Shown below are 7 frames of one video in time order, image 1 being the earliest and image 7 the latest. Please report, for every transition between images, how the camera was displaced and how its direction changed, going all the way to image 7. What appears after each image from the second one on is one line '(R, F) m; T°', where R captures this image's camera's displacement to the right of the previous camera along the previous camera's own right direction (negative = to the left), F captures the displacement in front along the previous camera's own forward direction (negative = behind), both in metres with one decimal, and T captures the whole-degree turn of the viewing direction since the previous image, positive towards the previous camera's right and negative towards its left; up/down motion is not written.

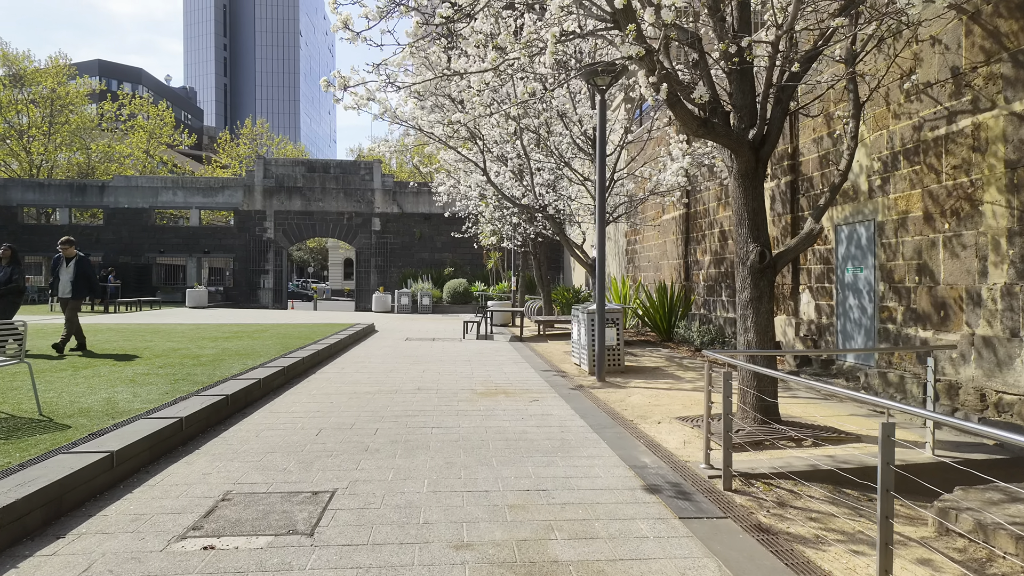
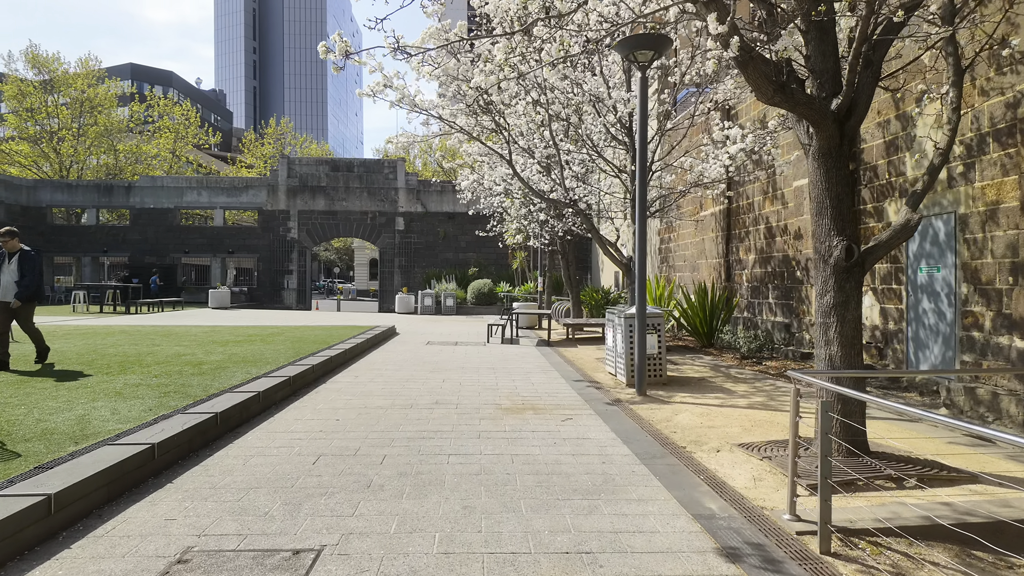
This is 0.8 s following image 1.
(0.0, +0.8) m; -2°
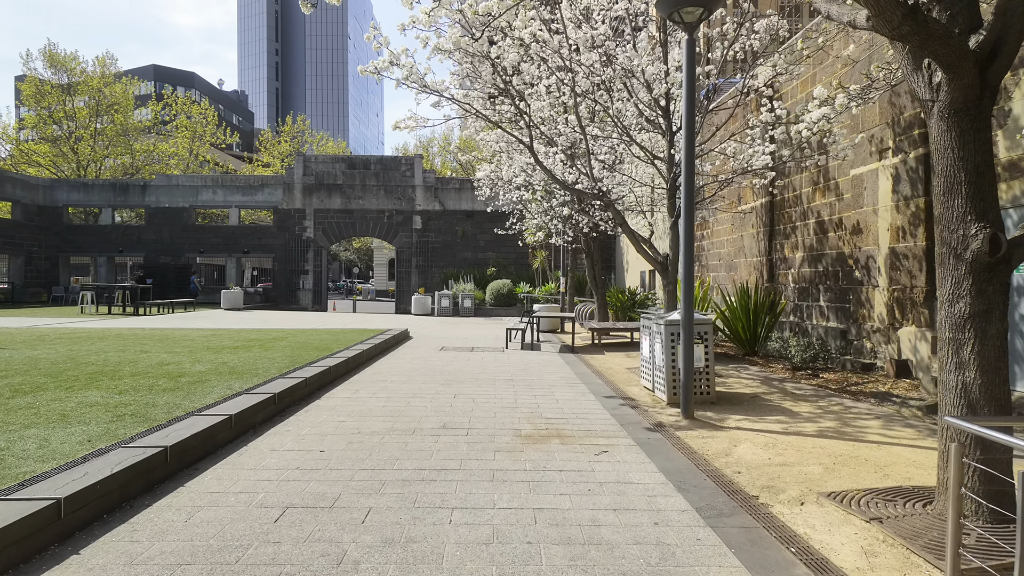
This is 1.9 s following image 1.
(0.0, +1.1) m; -2°
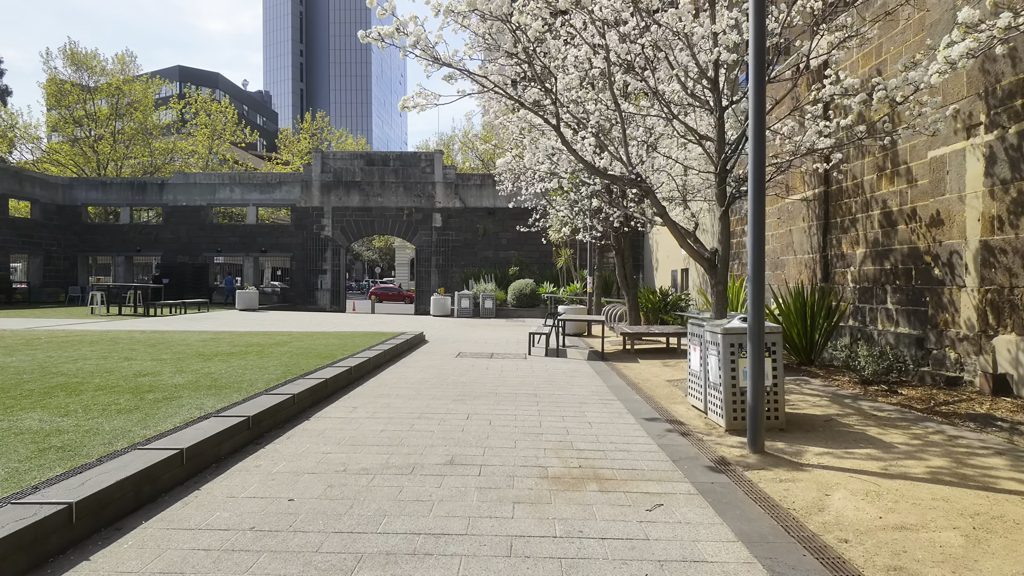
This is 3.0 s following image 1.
(0.0, +1.1) m; -2°
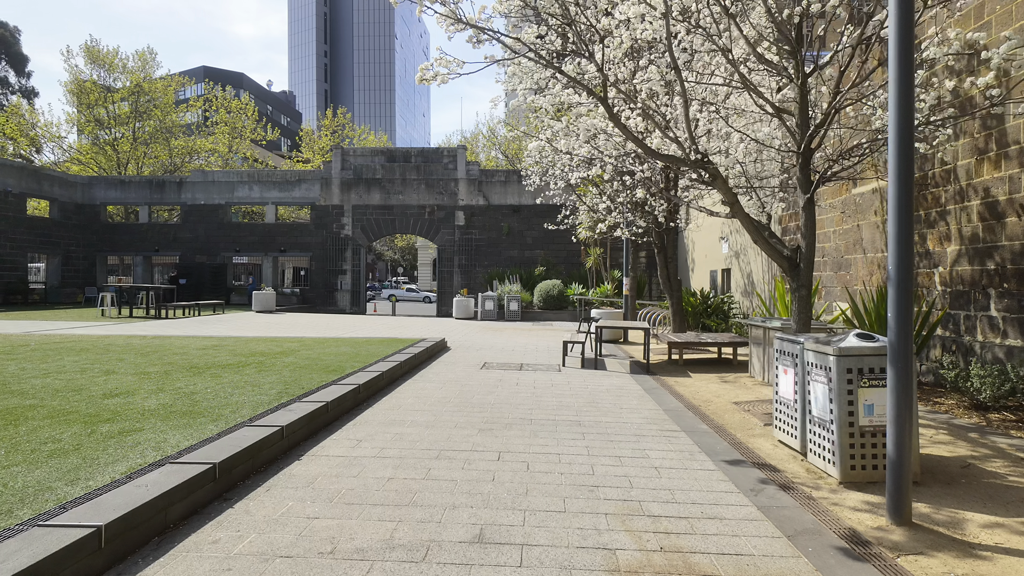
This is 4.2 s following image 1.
(-0.2, +1.2) m; -2°
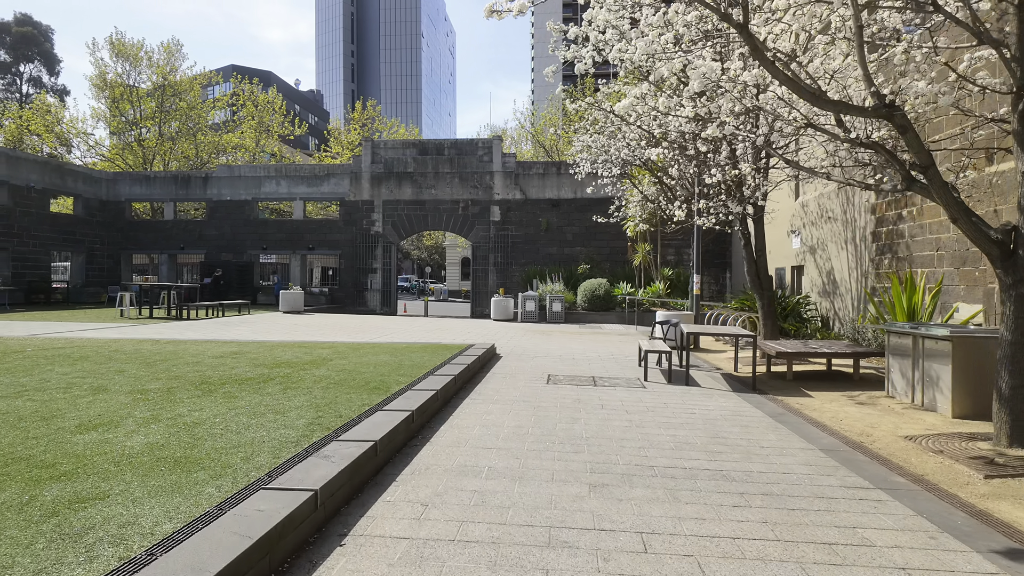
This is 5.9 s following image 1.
(-0.7, +1.6) m; -2°
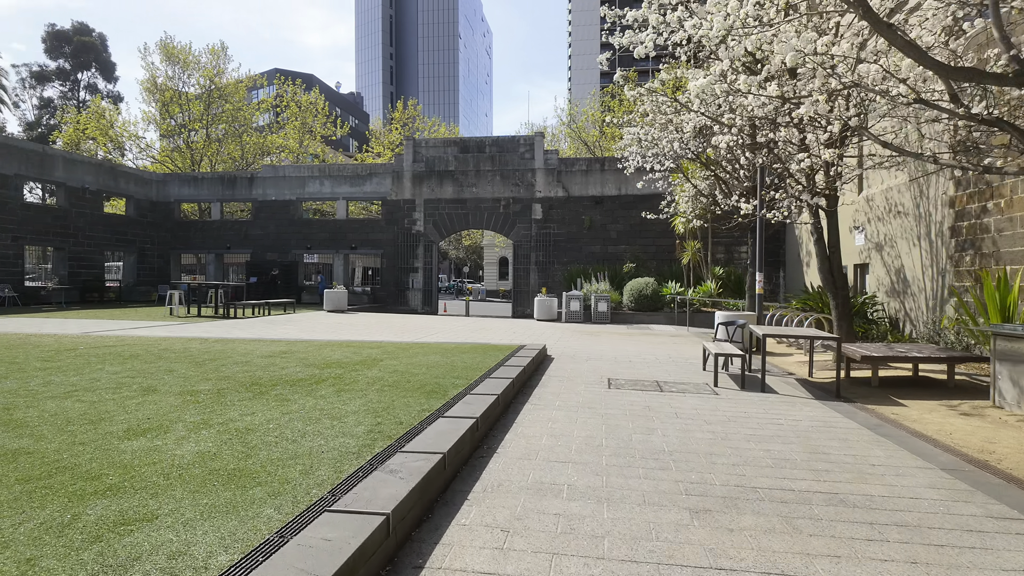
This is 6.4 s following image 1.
(-0.3, +0.4) m; -3°
